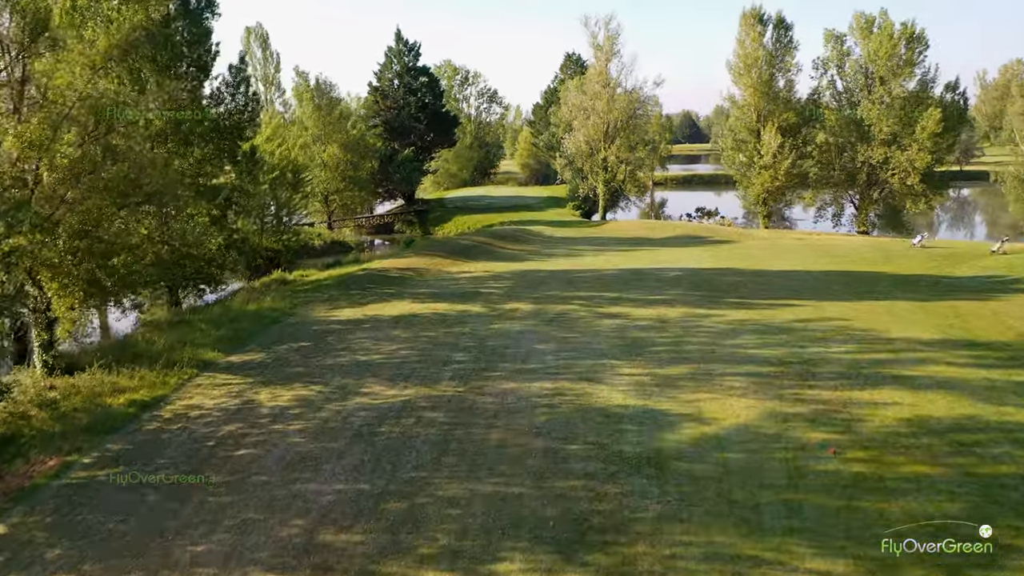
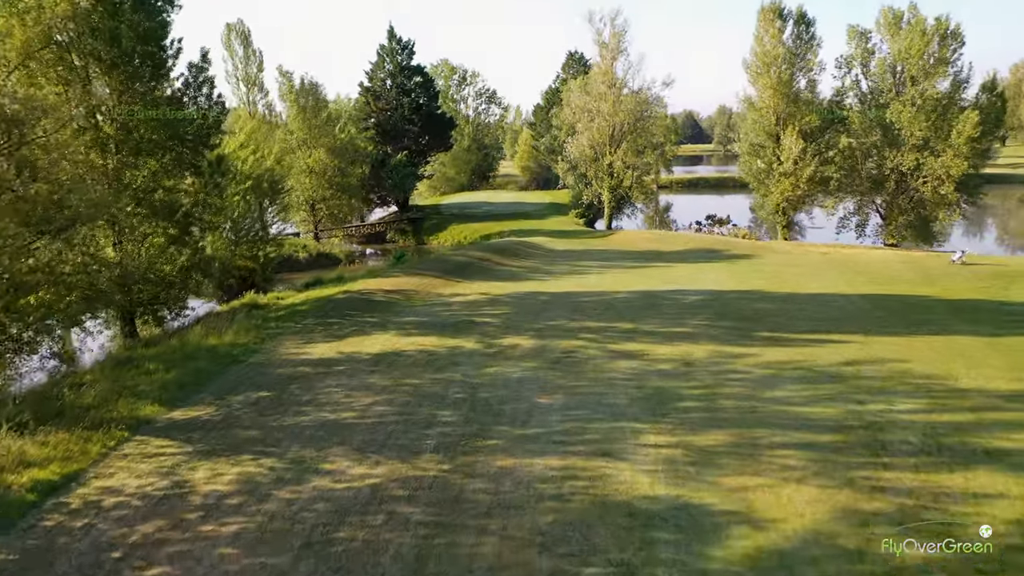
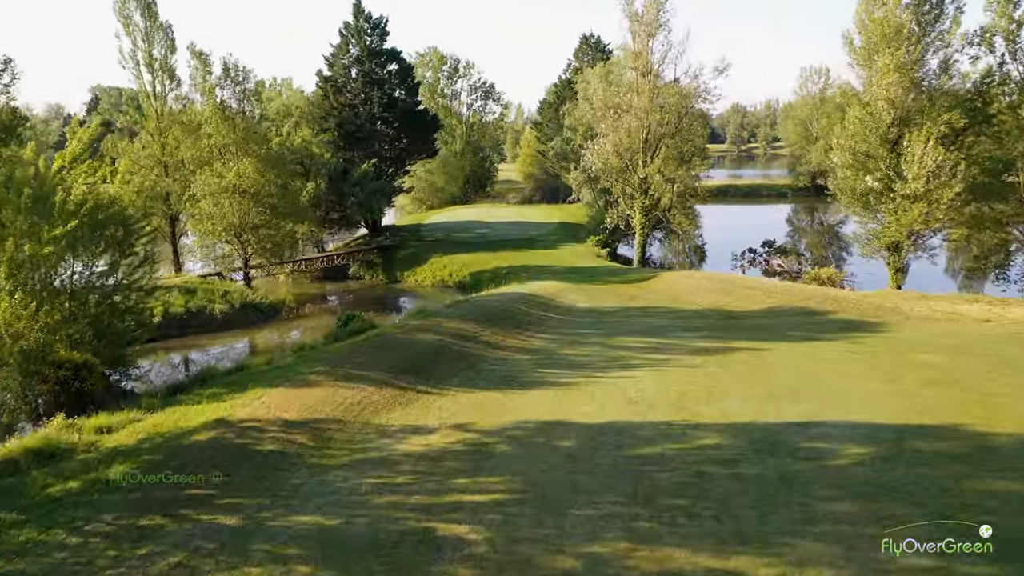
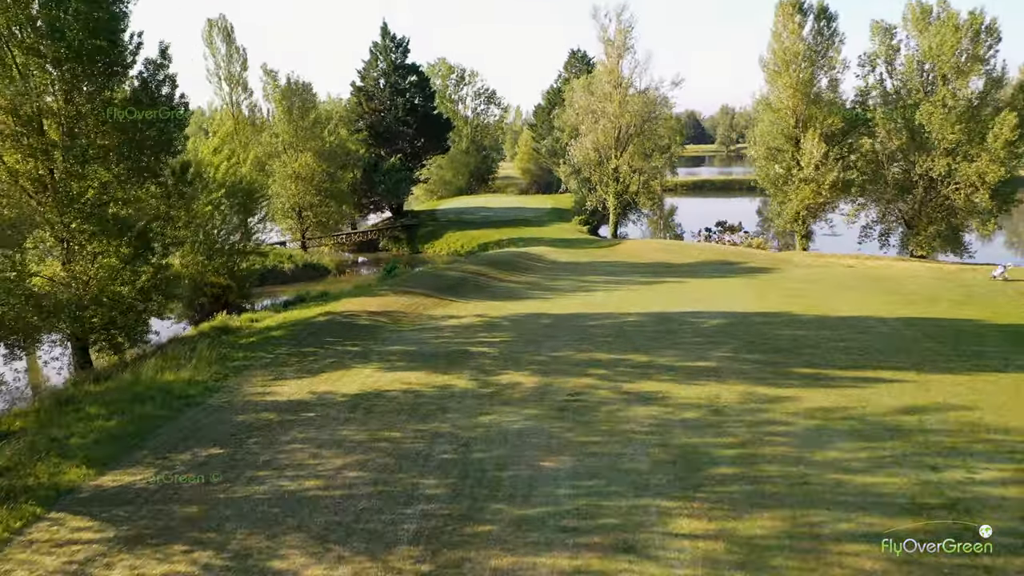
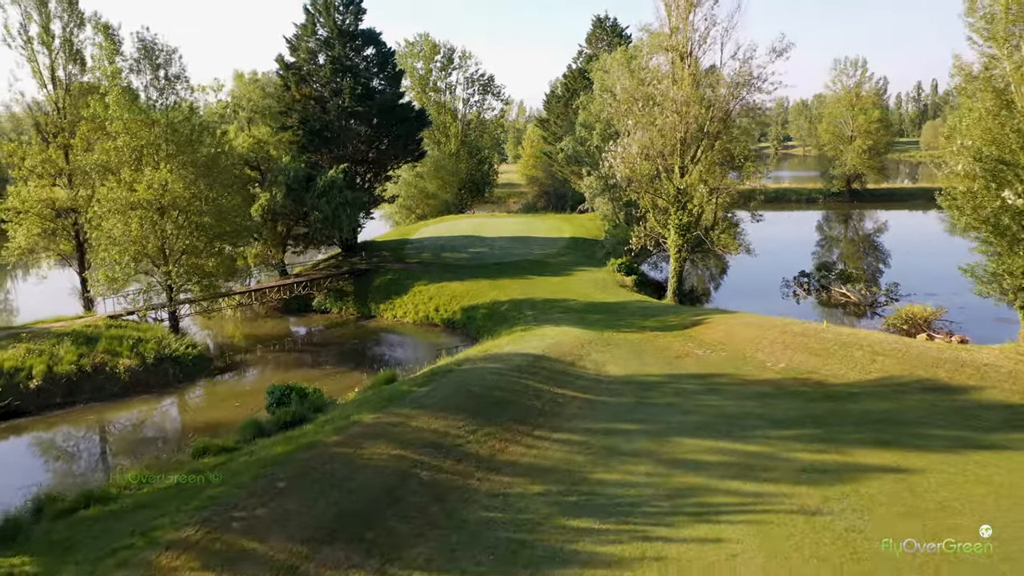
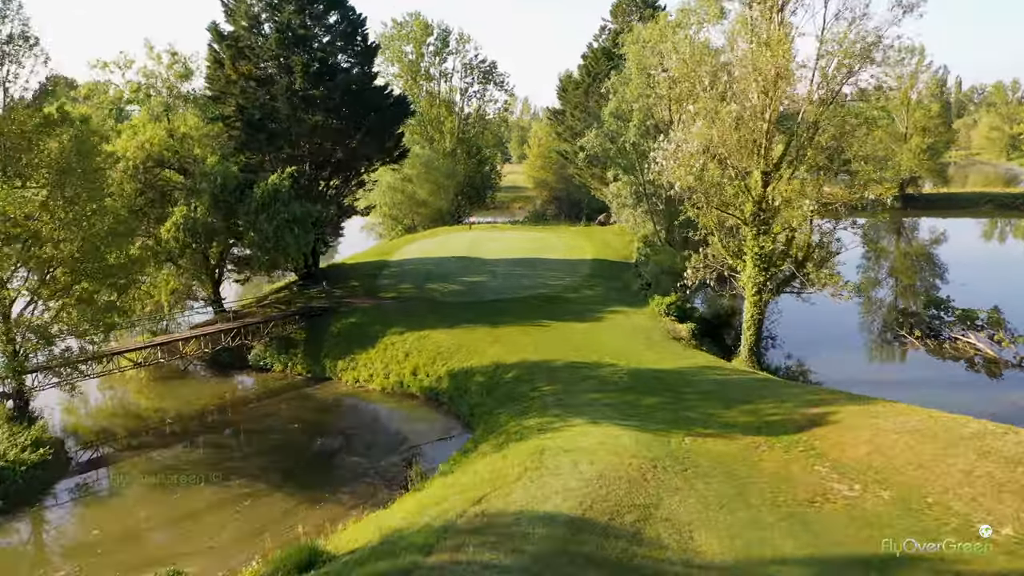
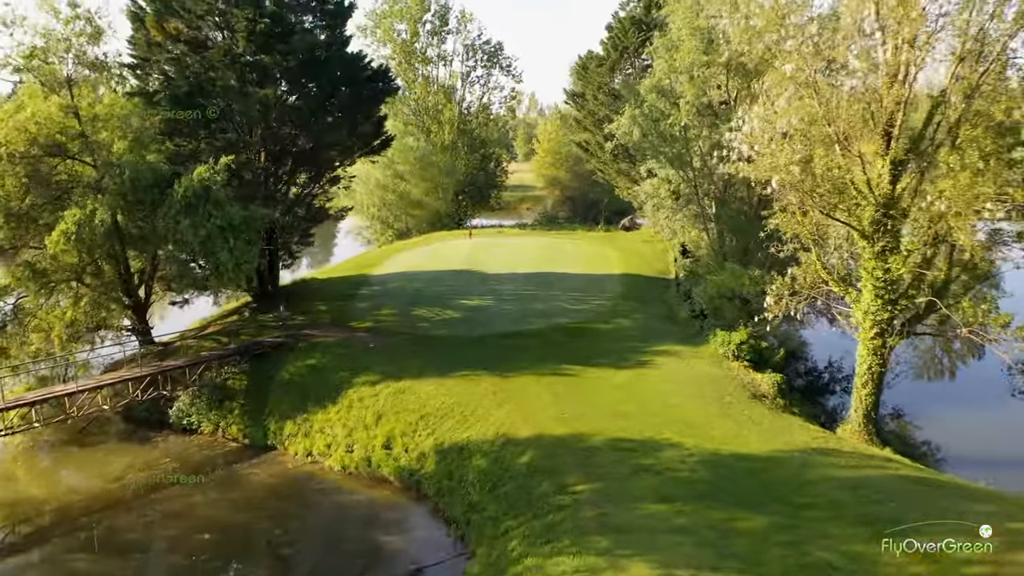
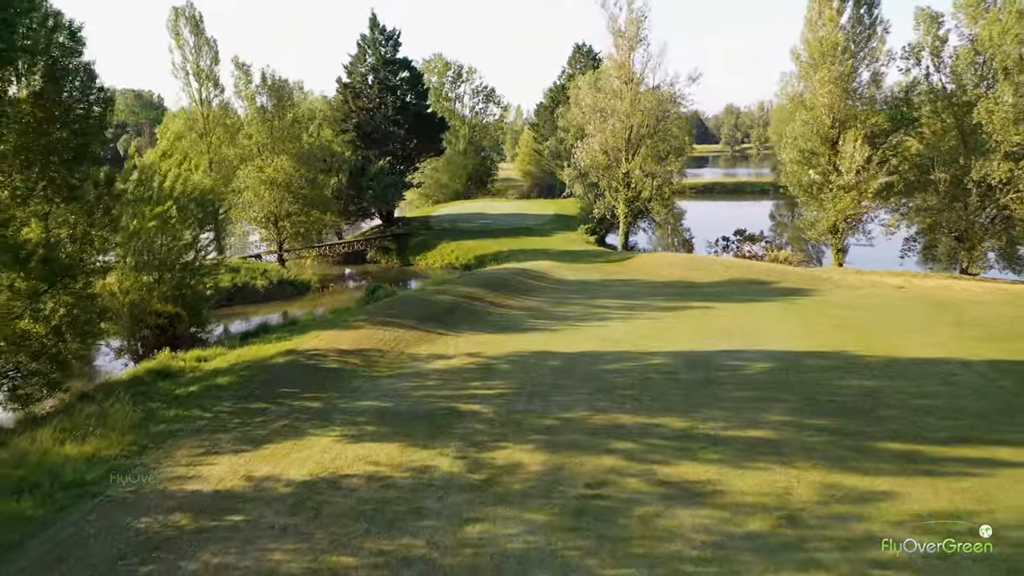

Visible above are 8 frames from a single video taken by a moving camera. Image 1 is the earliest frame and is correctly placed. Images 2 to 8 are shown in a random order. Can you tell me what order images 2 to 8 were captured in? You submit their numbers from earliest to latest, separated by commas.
2, 4, 8, 3, 5, 6, 7
